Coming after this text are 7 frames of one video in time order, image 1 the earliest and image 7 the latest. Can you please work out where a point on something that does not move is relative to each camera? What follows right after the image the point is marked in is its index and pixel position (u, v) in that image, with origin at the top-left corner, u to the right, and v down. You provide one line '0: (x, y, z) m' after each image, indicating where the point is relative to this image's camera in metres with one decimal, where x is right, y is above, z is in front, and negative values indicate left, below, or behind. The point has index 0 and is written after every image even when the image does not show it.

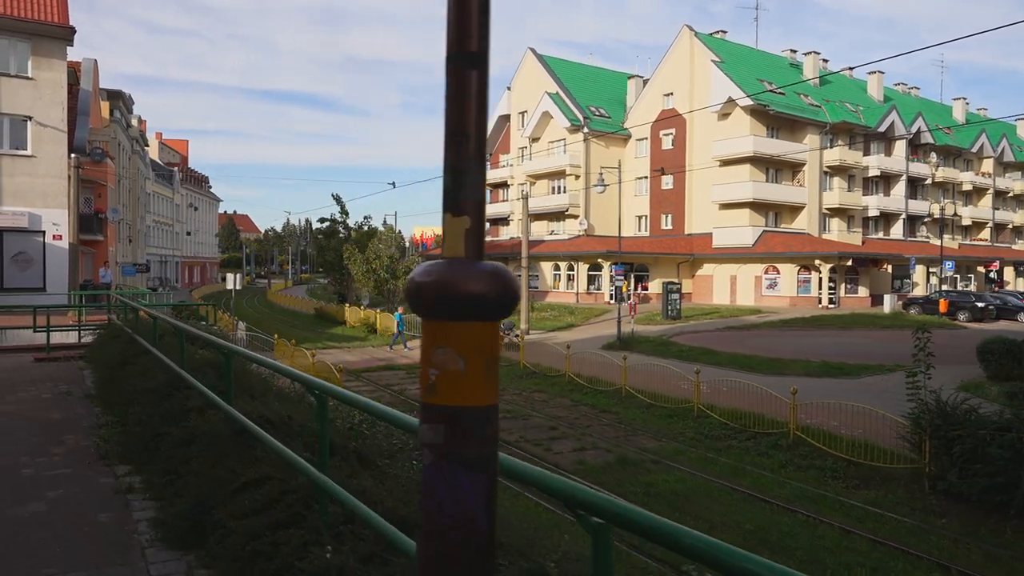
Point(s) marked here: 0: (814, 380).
0: (+7.1, -2.2, +18.5) m
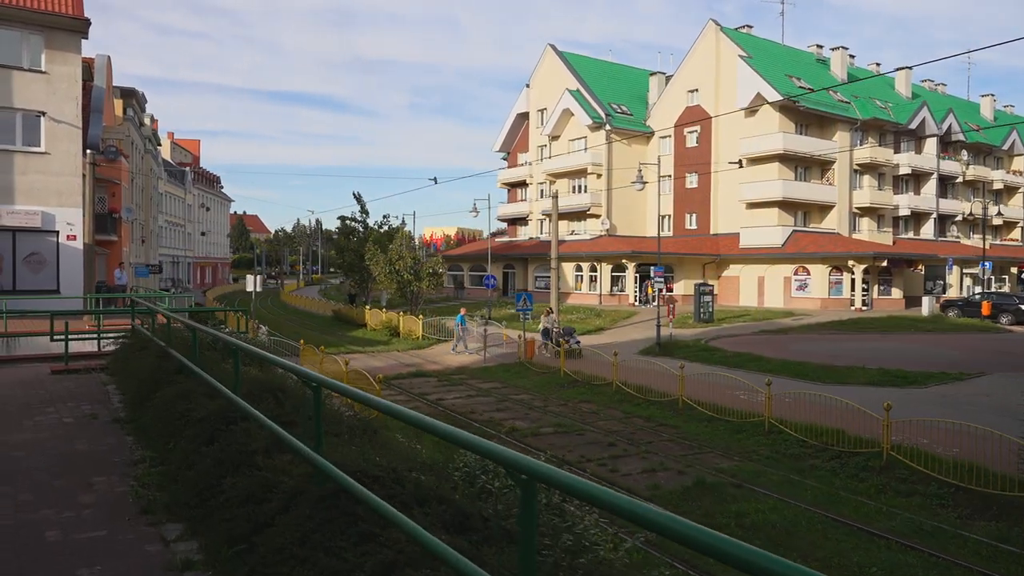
0: (+8.1, -2.3, +17.3) m
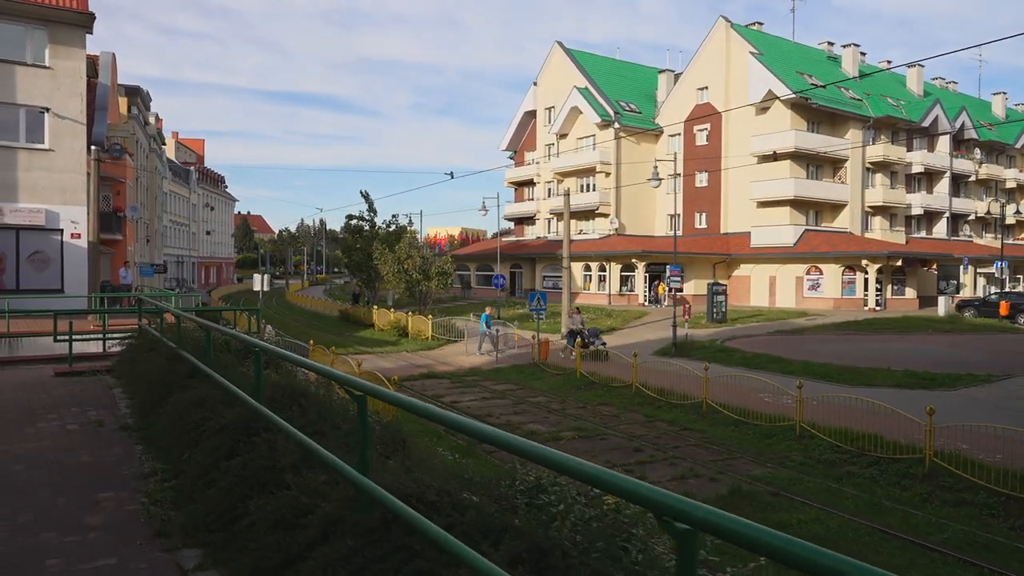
0: (+8.5, -2.2, +16.7) m
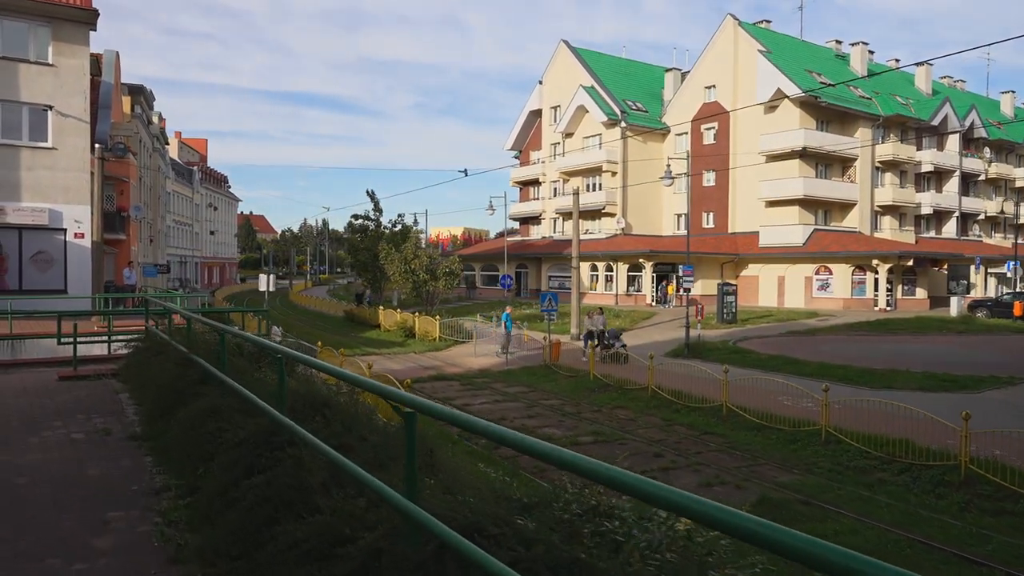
0: (+8.7, -2.2, +16.3) m
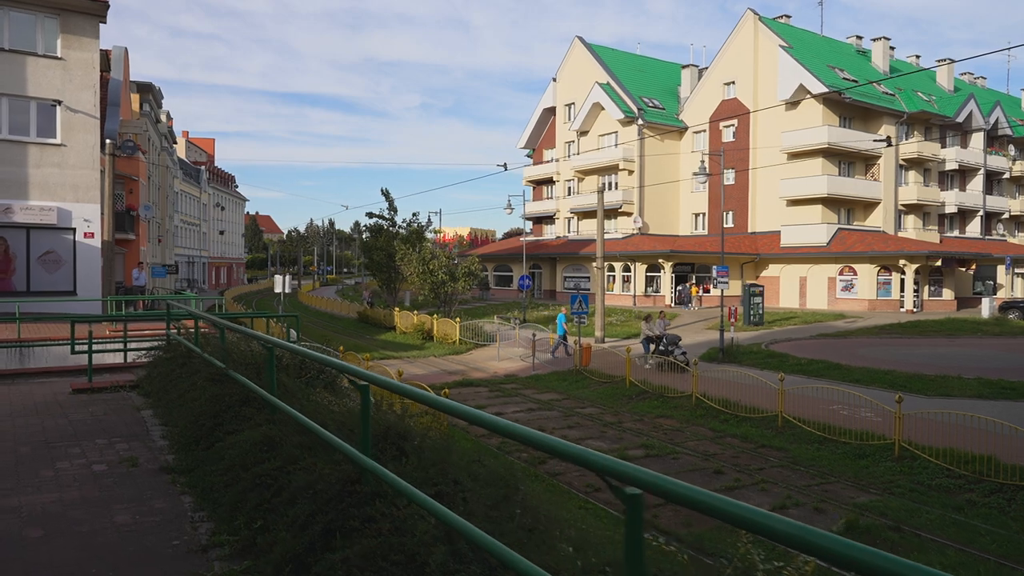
0: (+9.5, -2.3, +15.3) m
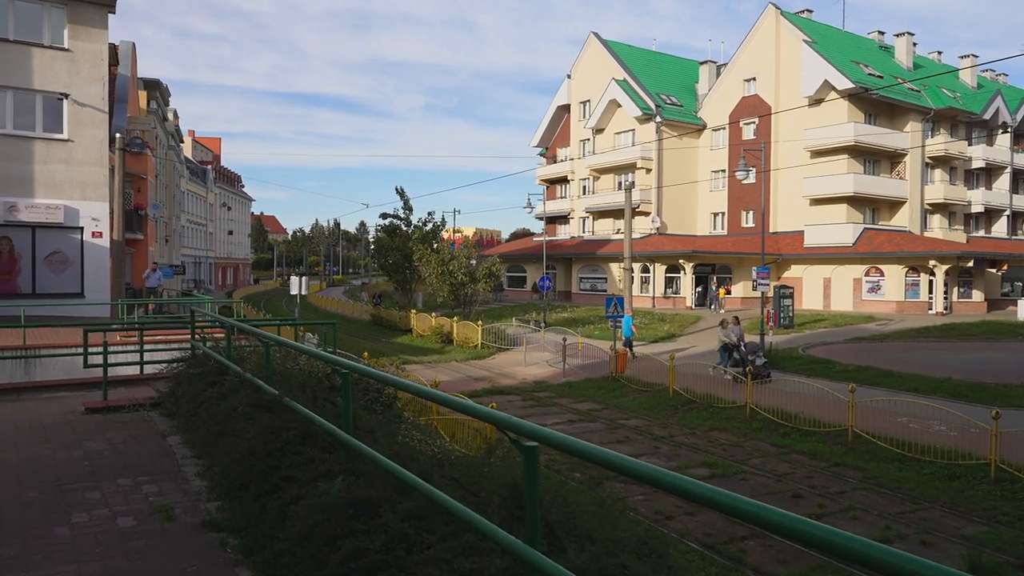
0: (+10.2, -2.3, +14.2) m
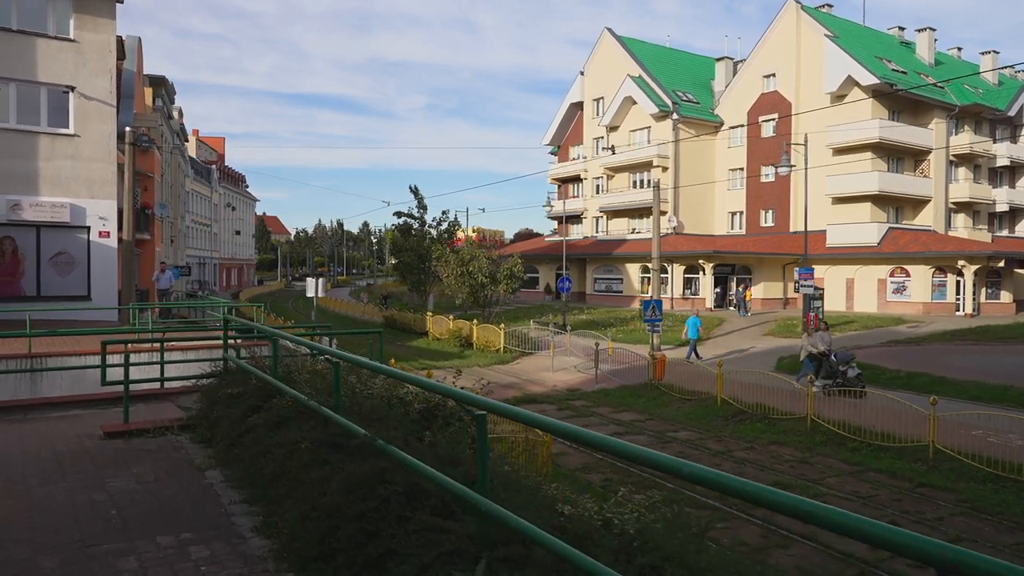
0: (+10.9, -2.4, +13.1) m
